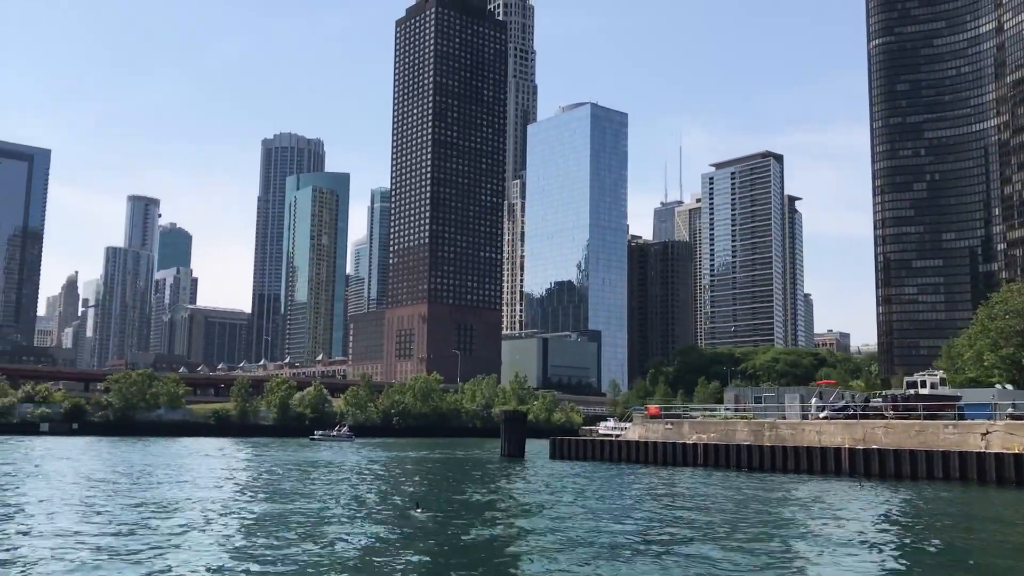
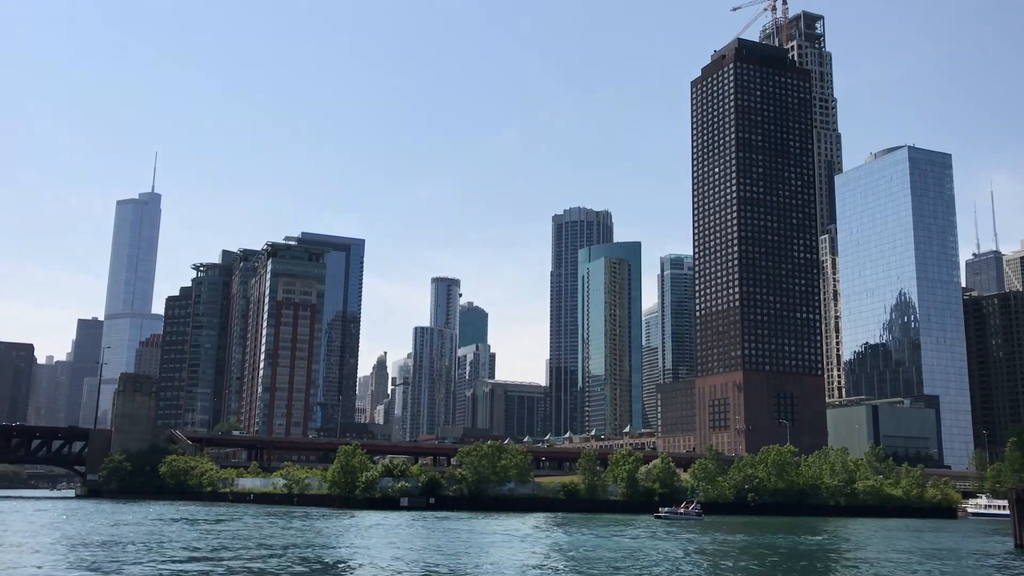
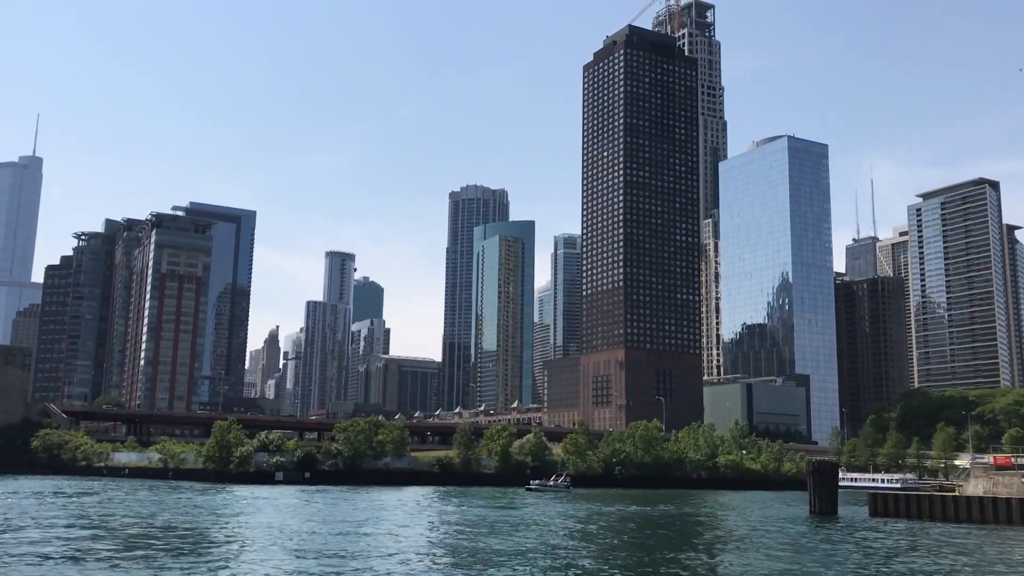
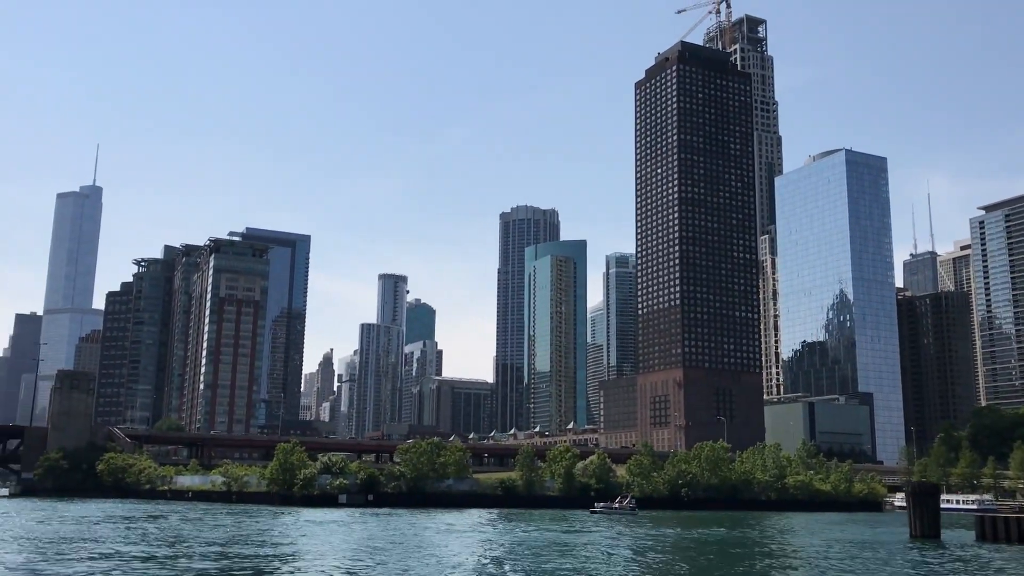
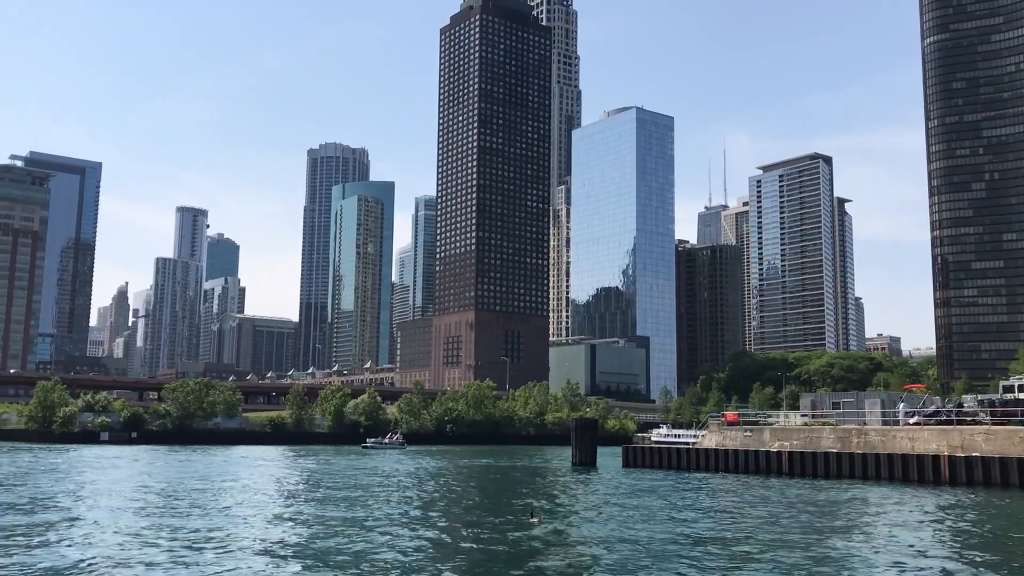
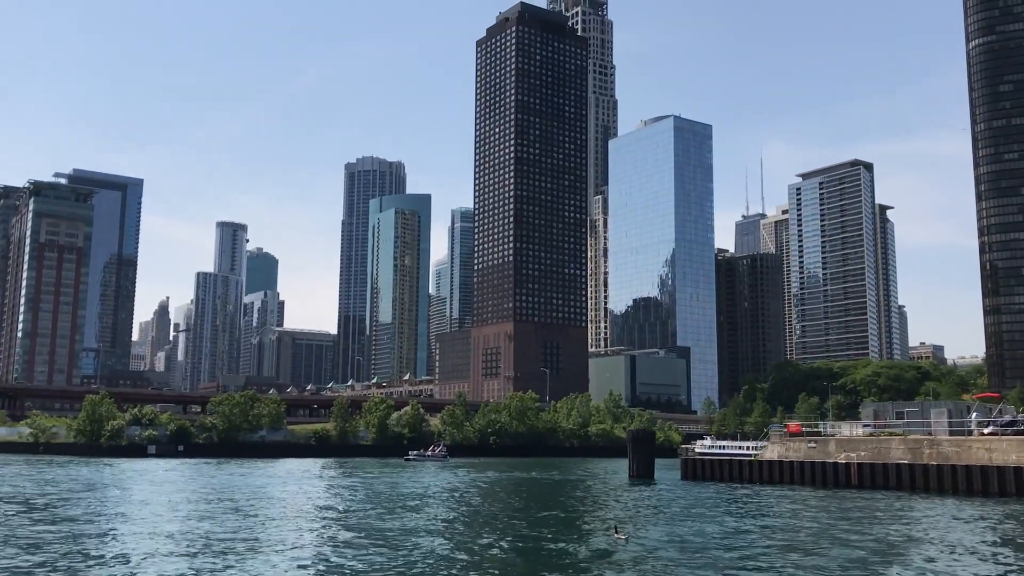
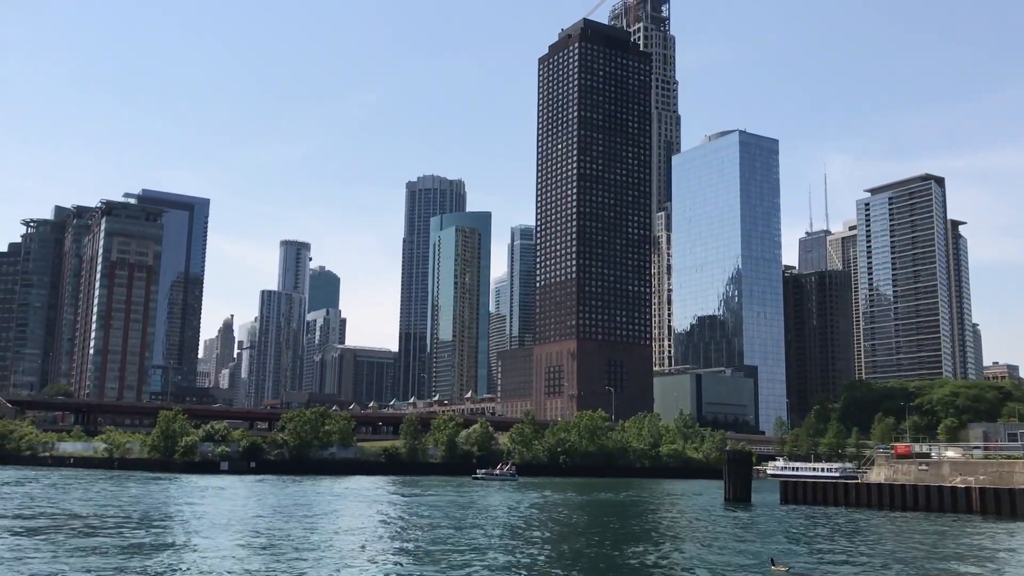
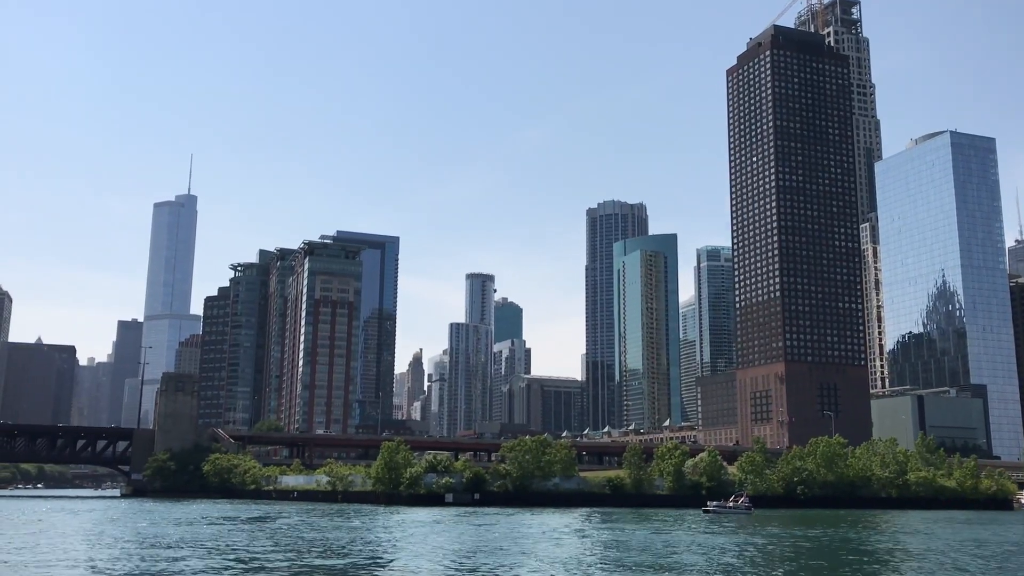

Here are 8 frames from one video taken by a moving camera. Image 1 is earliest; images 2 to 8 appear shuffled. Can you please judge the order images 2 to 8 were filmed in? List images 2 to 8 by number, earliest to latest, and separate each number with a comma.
5, 6, 7, 3, 4, 2, 8
